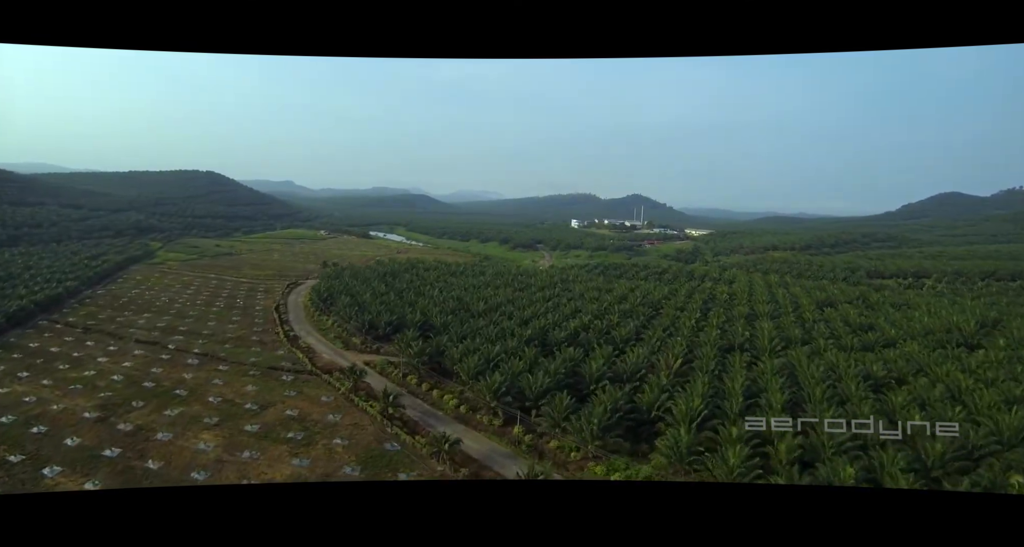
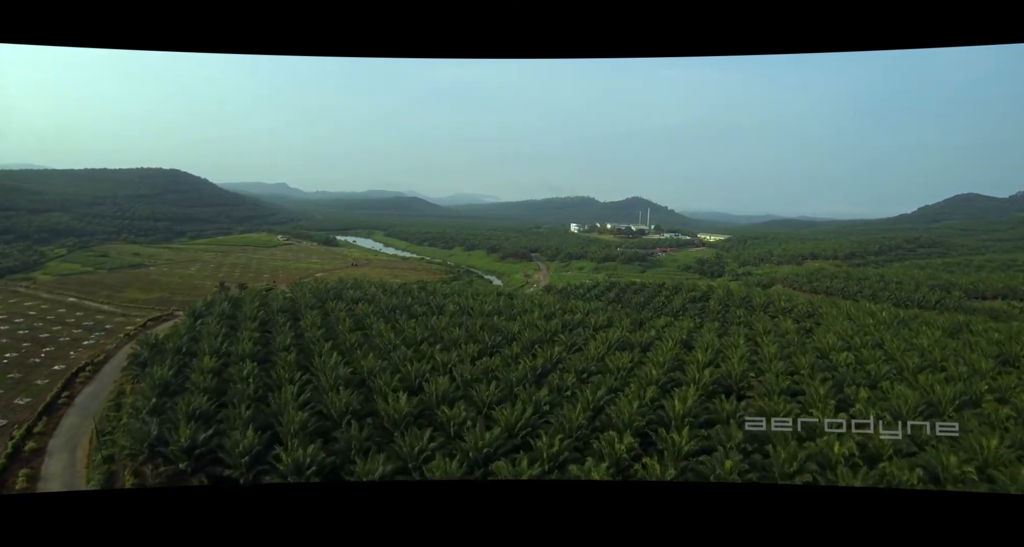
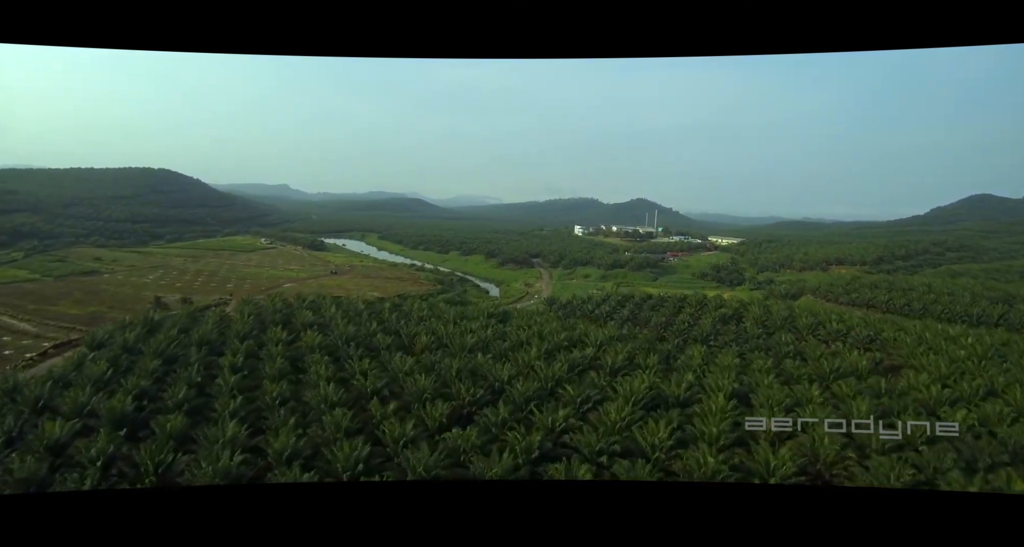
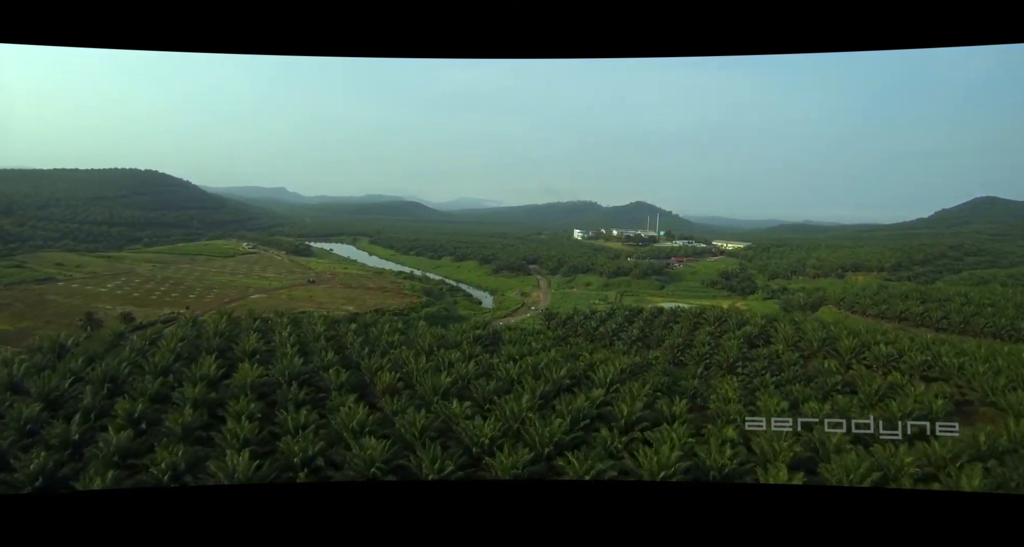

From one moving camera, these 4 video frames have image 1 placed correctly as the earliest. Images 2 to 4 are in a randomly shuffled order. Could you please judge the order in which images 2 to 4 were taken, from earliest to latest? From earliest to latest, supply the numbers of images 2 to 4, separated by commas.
2, 3, 4
